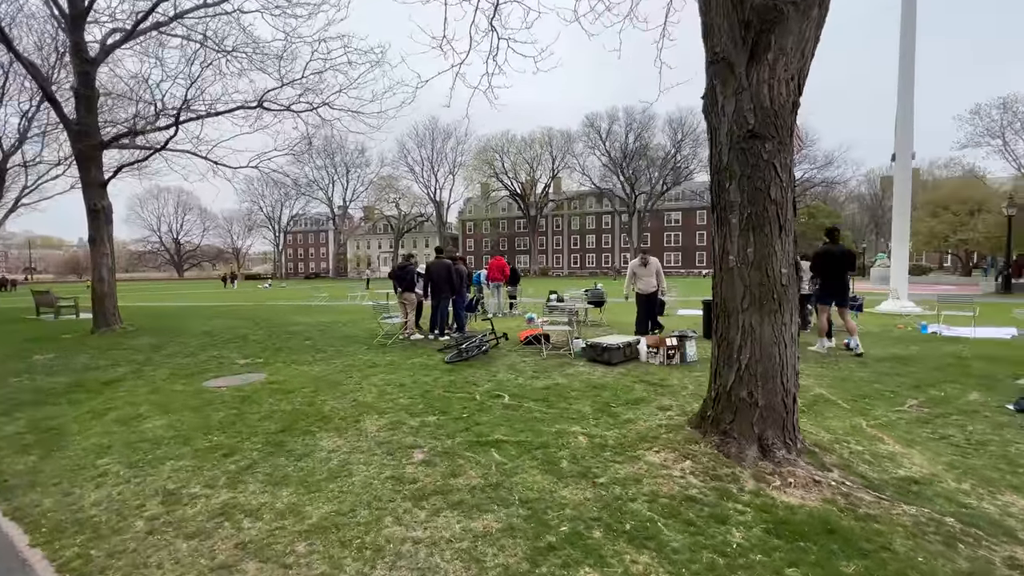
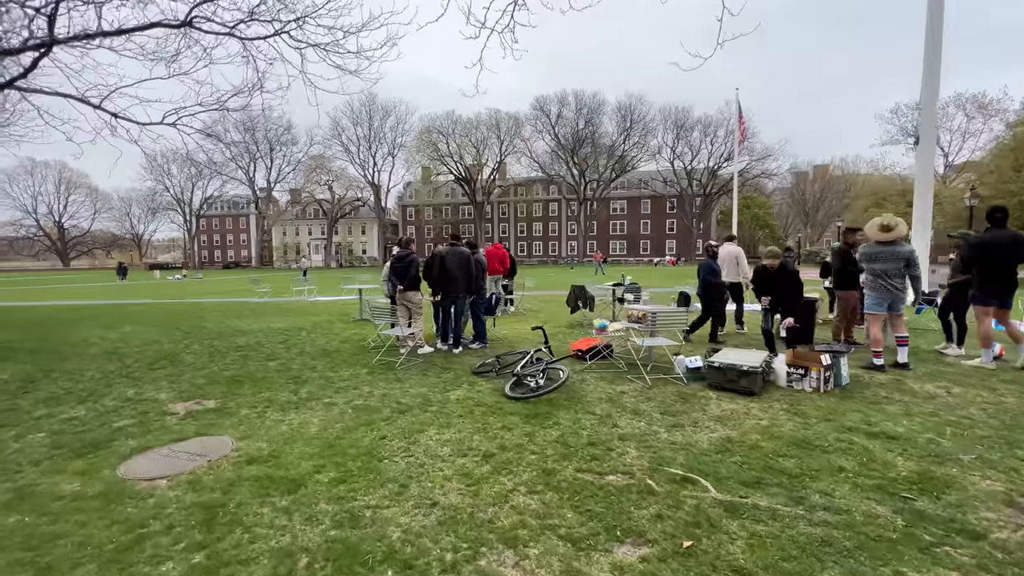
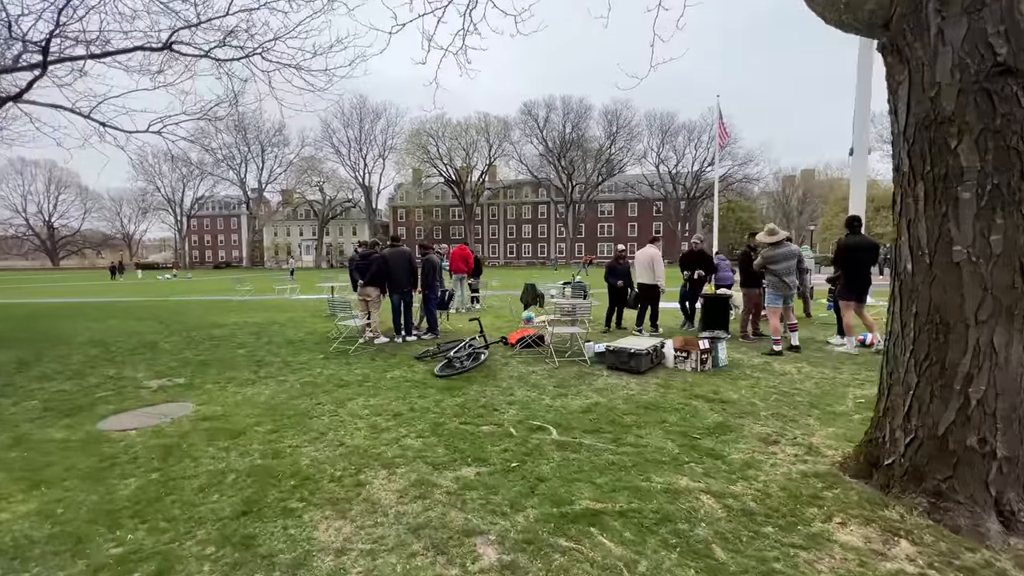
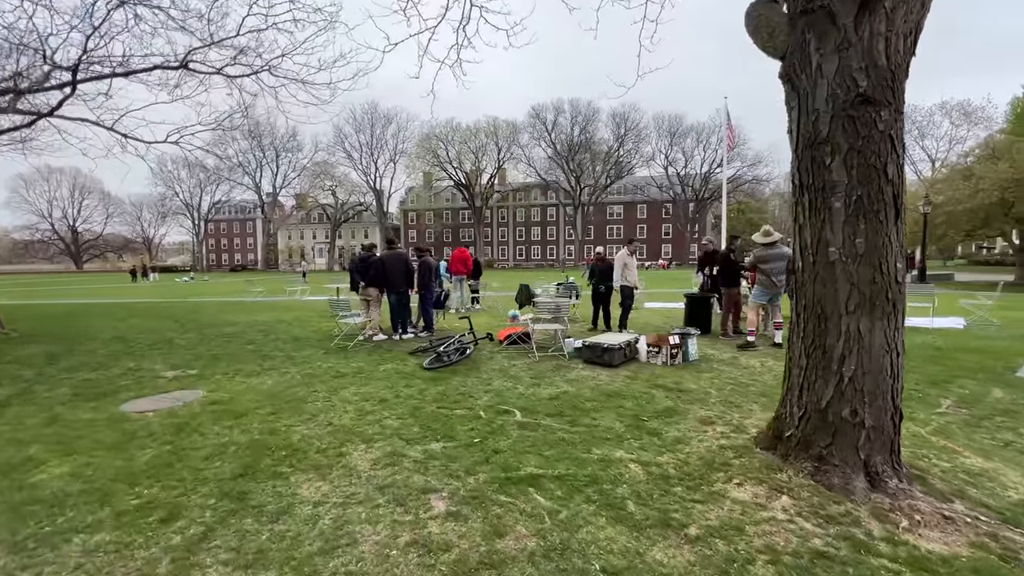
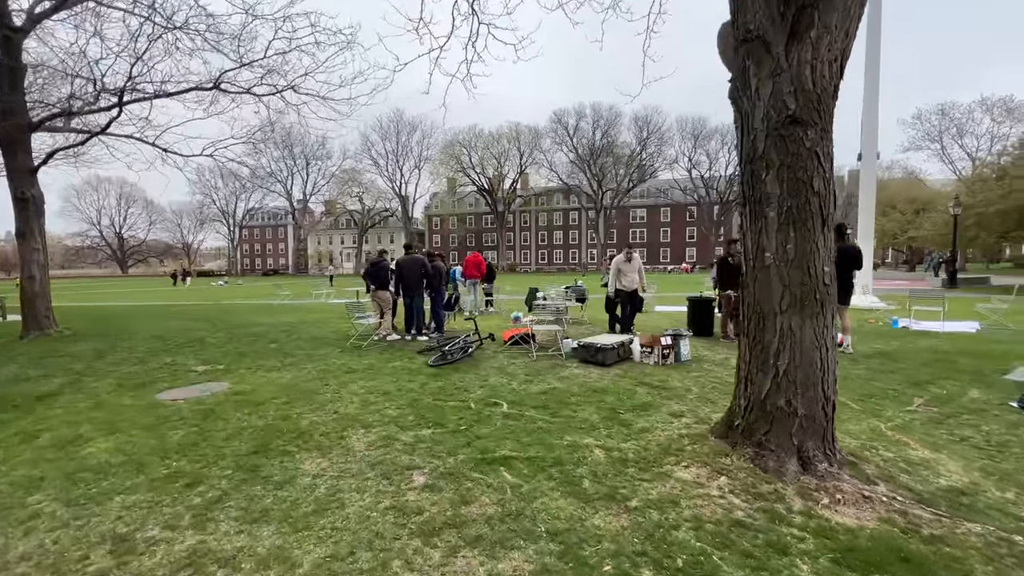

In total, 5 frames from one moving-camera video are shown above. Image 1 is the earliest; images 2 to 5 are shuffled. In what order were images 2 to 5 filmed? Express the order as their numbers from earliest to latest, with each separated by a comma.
5, 4, 3, 2
